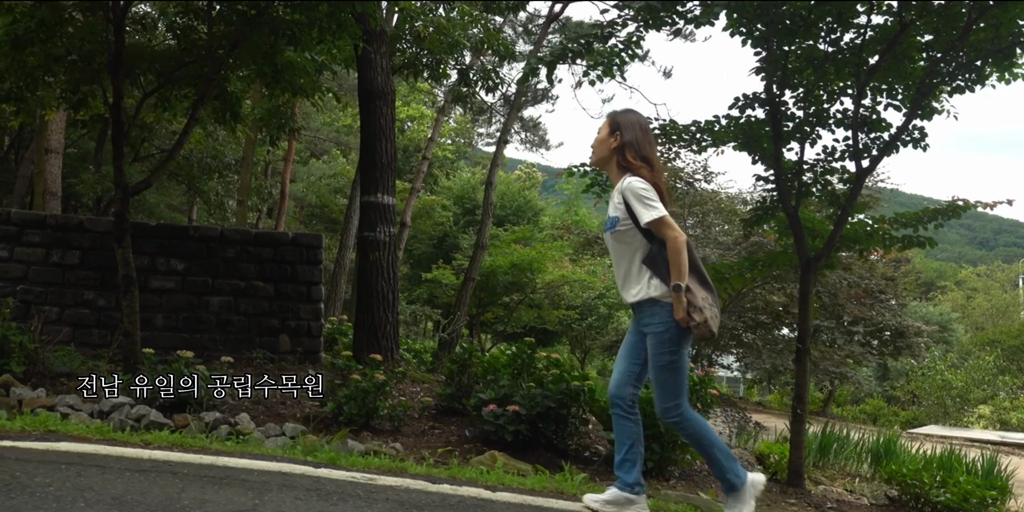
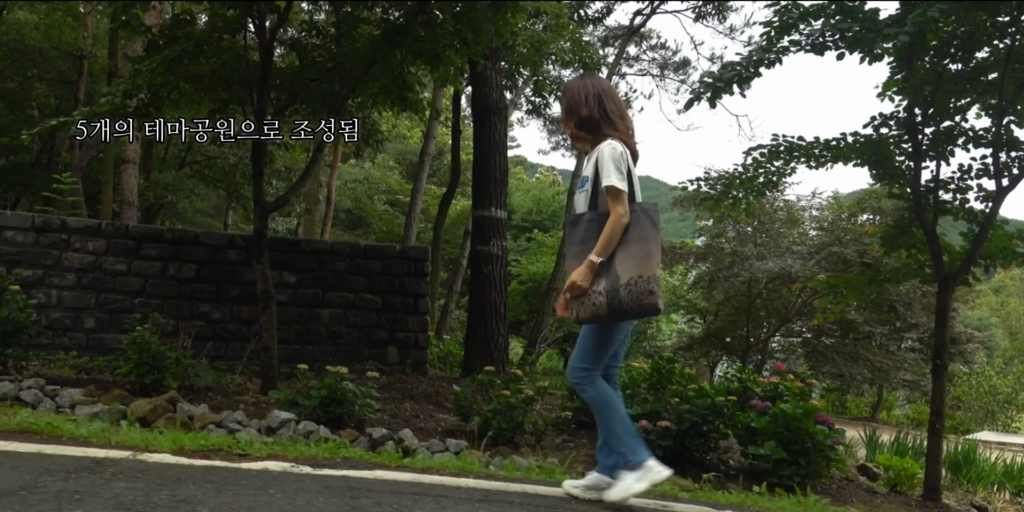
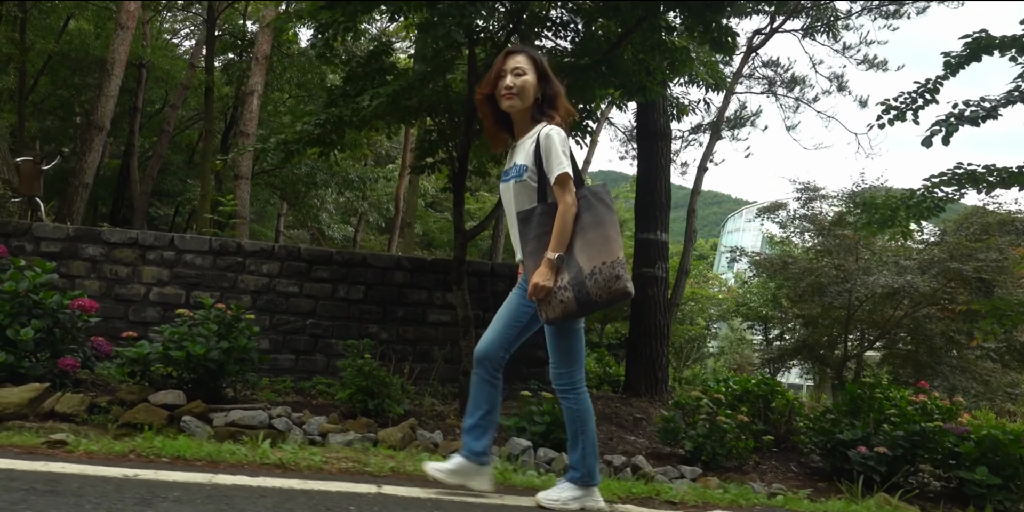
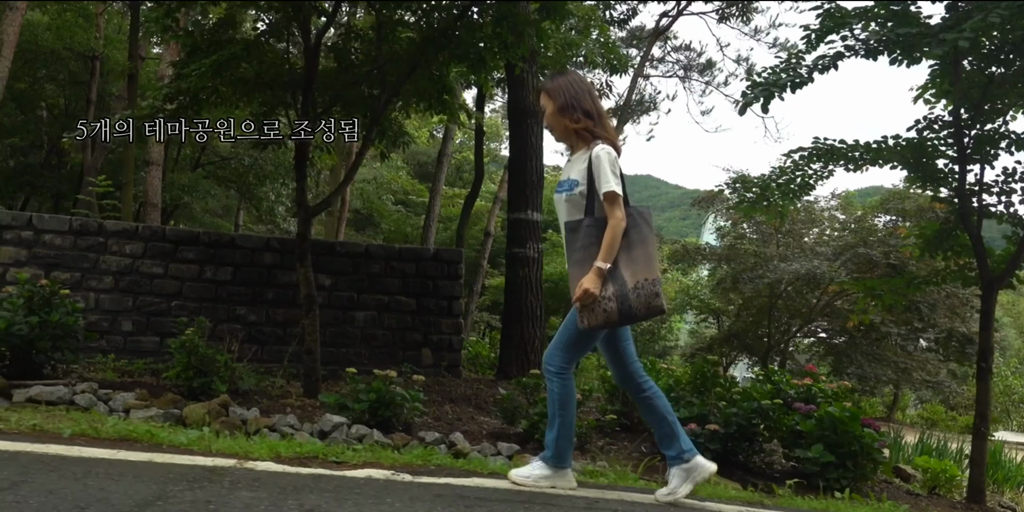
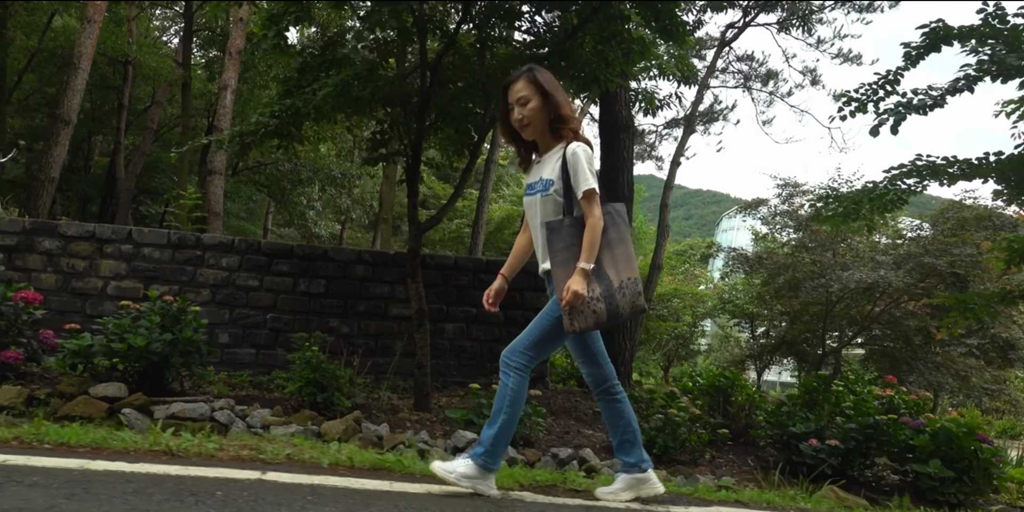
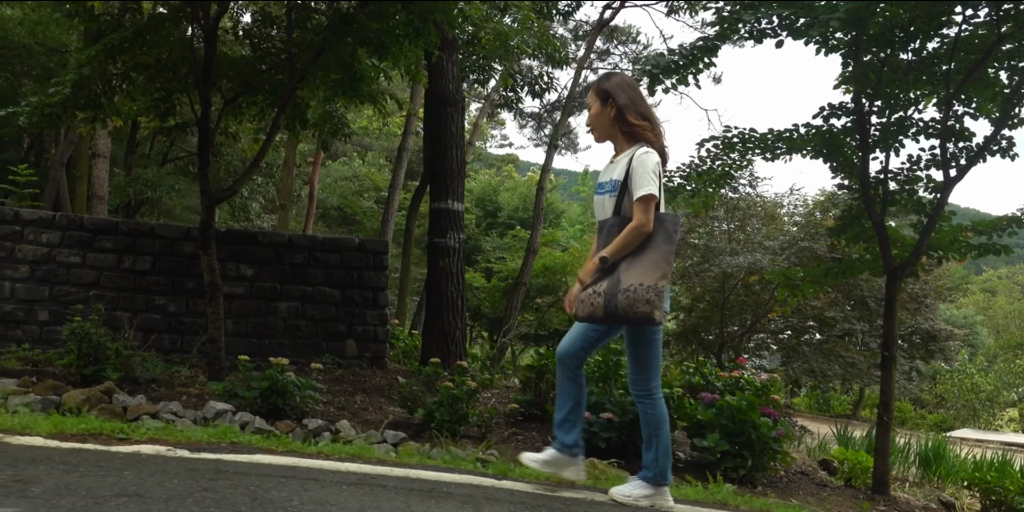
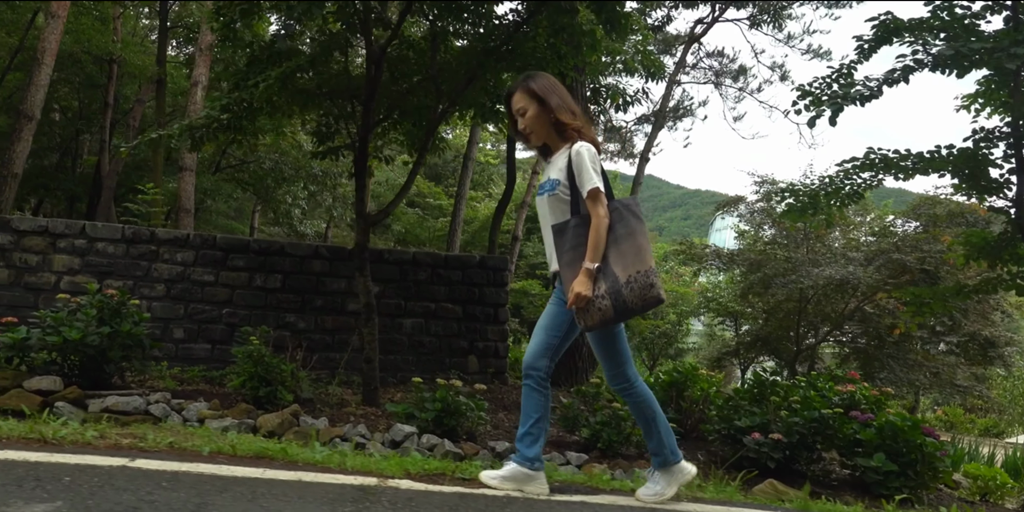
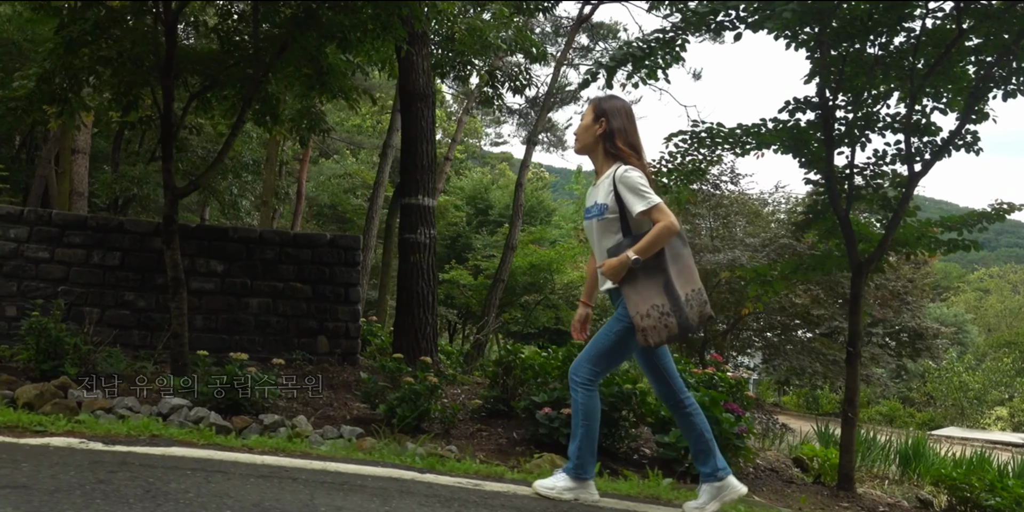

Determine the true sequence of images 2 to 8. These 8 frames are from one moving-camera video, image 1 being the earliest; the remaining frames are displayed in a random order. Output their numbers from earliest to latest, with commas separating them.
8, 6, 2, 4, 7, 5, 3
